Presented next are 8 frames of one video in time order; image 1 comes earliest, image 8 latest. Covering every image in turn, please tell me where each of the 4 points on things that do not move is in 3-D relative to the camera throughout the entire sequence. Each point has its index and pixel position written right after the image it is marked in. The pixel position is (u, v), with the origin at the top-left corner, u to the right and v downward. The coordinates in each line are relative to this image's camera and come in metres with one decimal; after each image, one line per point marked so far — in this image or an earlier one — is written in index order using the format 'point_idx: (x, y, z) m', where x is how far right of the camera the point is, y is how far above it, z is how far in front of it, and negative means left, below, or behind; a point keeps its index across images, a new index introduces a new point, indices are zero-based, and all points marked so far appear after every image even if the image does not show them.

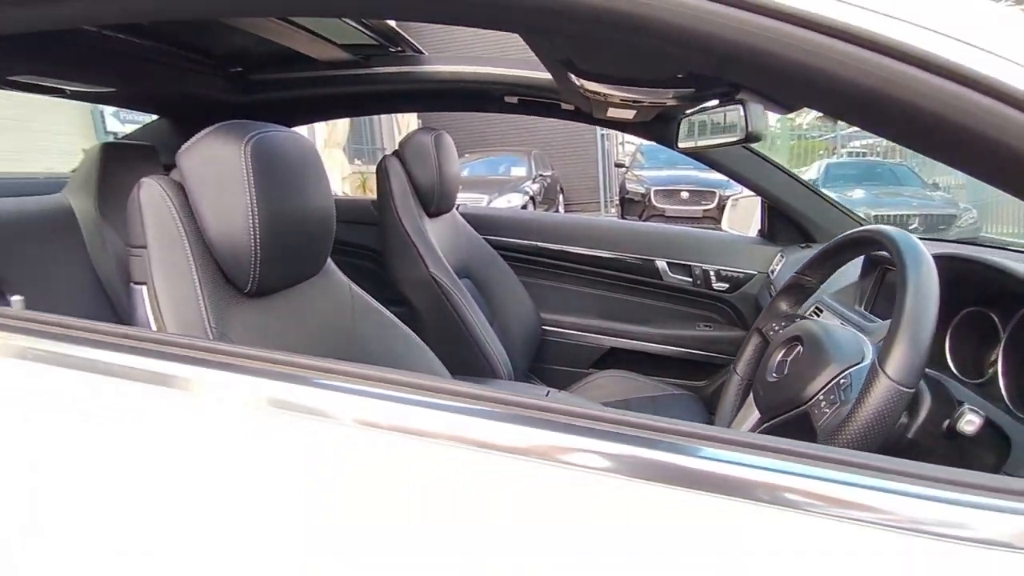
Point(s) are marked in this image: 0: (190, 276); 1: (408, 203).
0: (-0.5, 0.0, +0.8) m
1: (-0.3, +0.2, +1.6) m
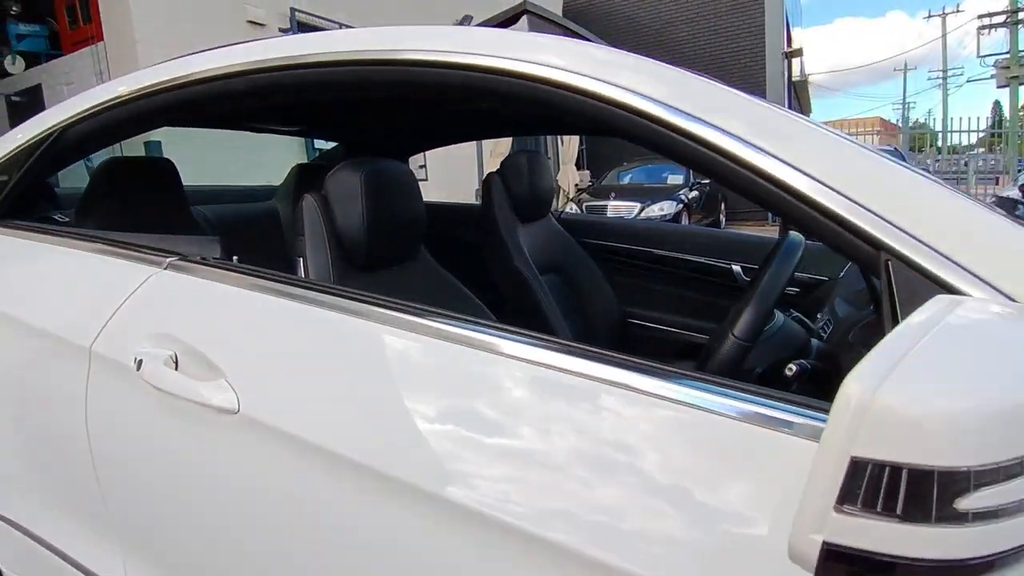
0: (-0.4, +0.1, +1.3) m
1: (0.0, +0.3, +2.0) m
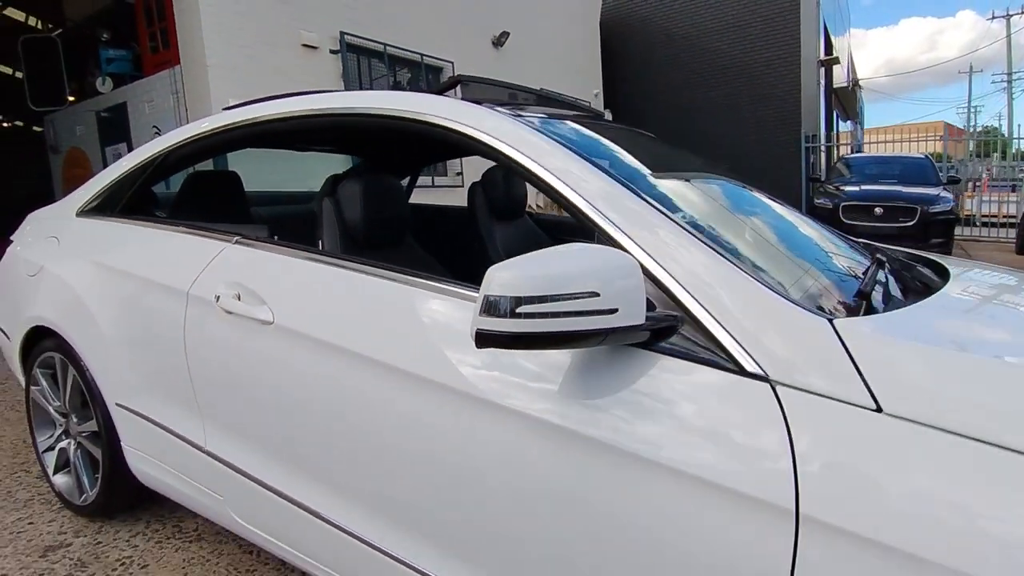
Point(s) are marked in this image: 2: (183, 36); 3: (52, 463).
0: (-0.6, +0.2, +1.9) m
1: (-0.1, +0.3, +2.6) m
2: (-3.8, +2.9, +6.8) m
3: (-1.8, -0.7, +2.3) m
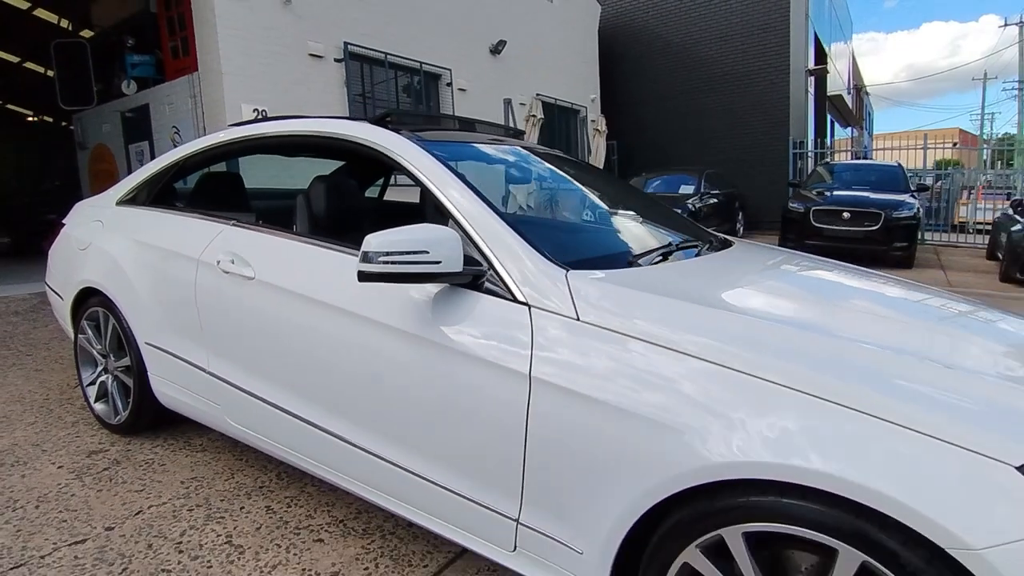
0: (-0.9, +0.3, +2.6) m
1: (-0.4, +0.4, +3.3) m
2: (-3.9, +3.1, +7.5) m
3: (-2.2, -0.5, +3.0) m
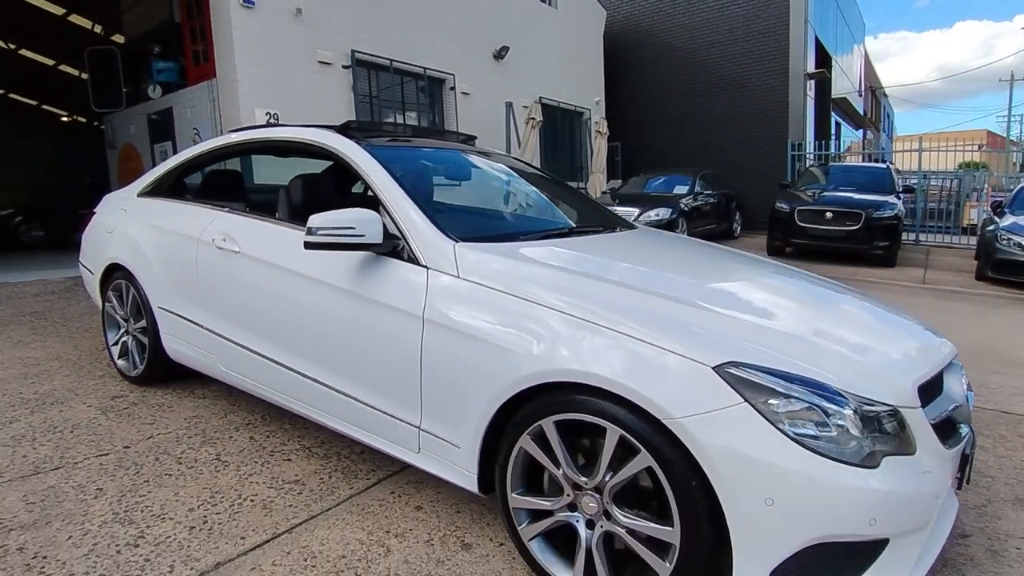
0: (-1.2, +0.4, +3.2) m
1: (-0.7, +0.6, +3.9) m
2: (-4.1, +3.2, +8.3) m
3: (-2.5, -0.4, +3.7) m
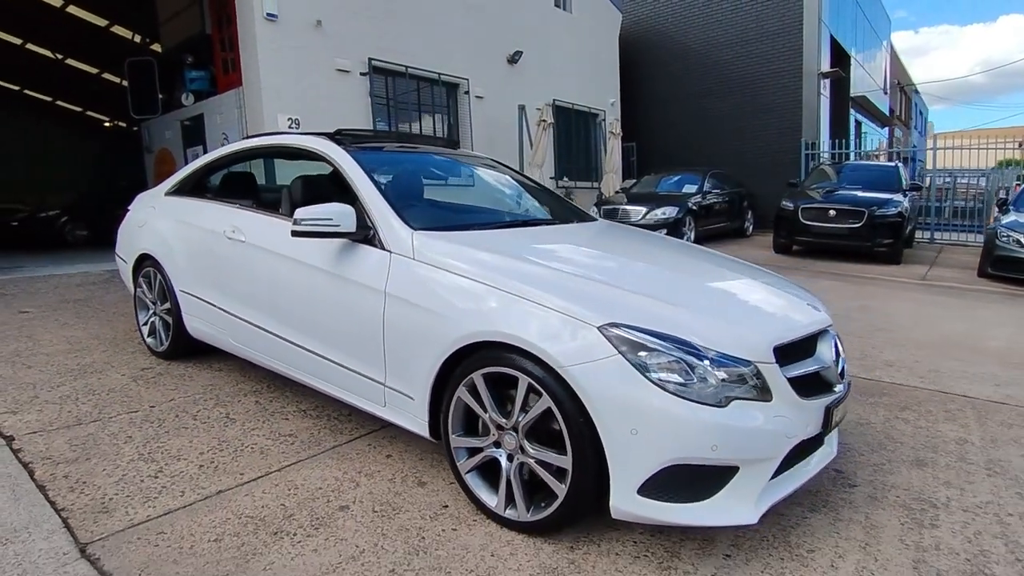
0: (-1.4, +0.5, +3.7) m
1: (-0.9, +0.7, +4.4) m
2: (-4.0, +3.3, +8.9) m
3: (-2.6, -0.3, +4.3) m
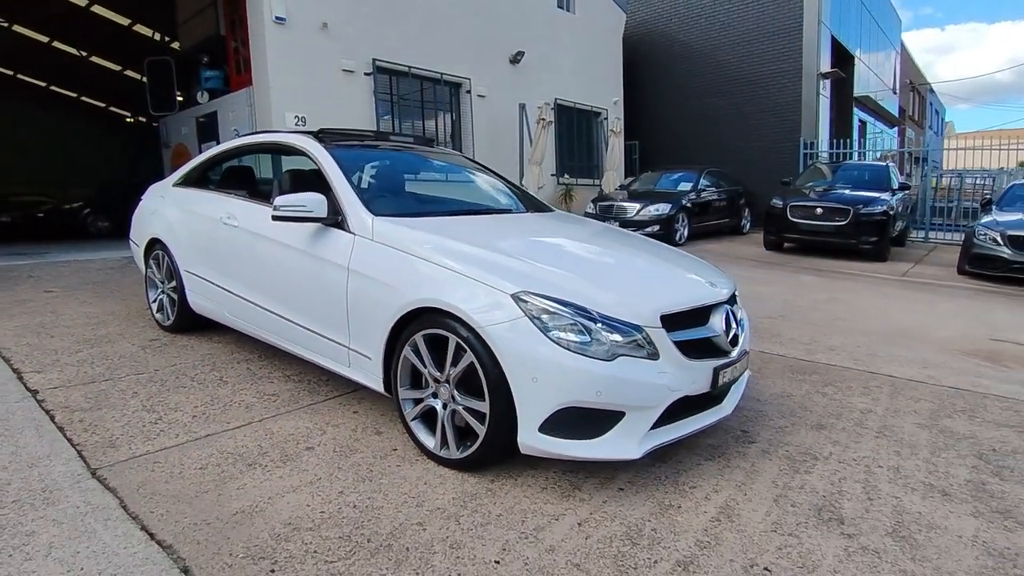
0: (-1.7, +0.6, +4.2) m
1: (-1.1, +0.8, +4.8) m
2: (-4.1, +3.5, +9.4) m
3: (-2.9, -0.2, +4.8) m
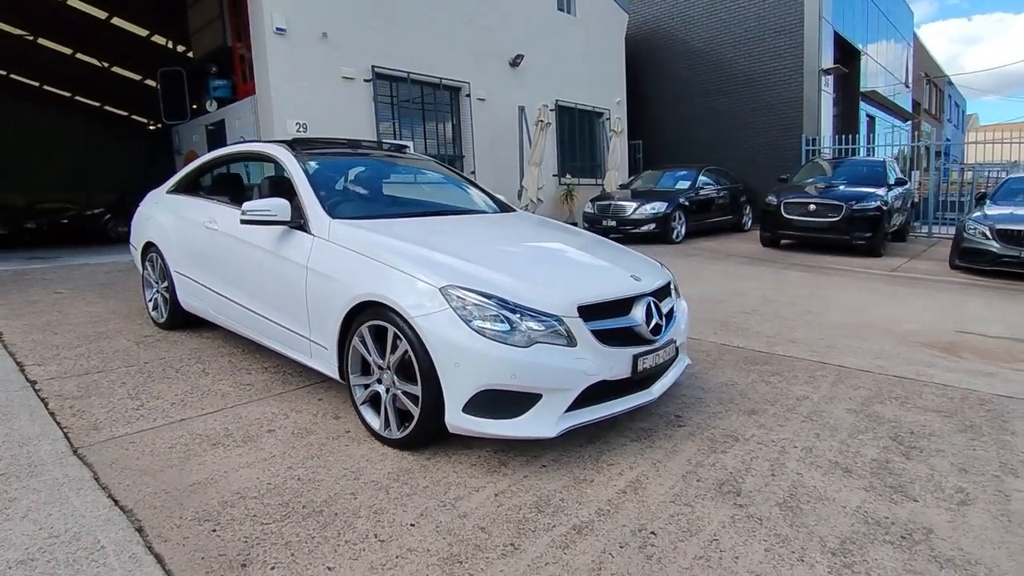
0: (-1.9, +0.6, +4.5) m
1: (-1.4, +0.8, +5.1) m
2: (-4.2, +3.5, +9.8) m
3: (-3.1, -0.2, +5.1) m
